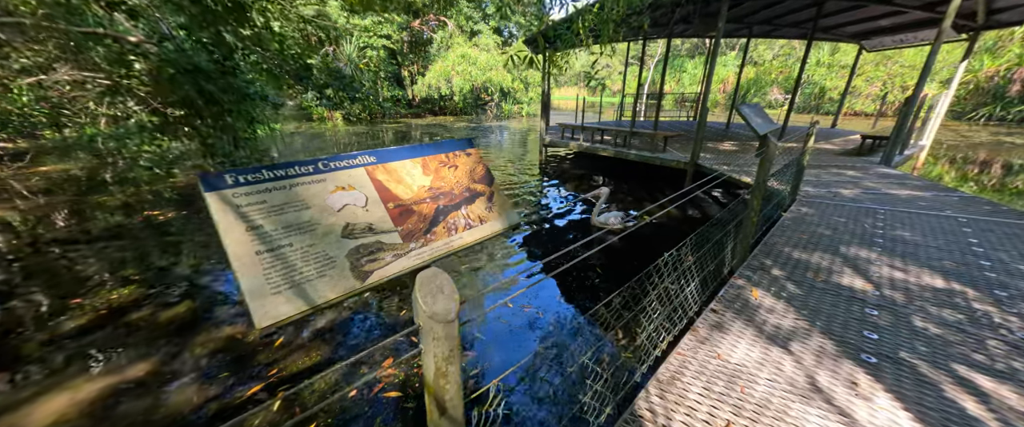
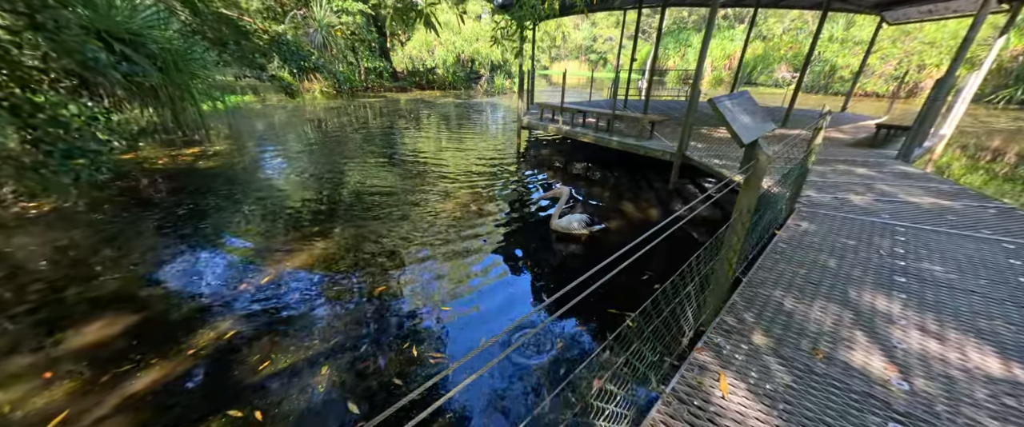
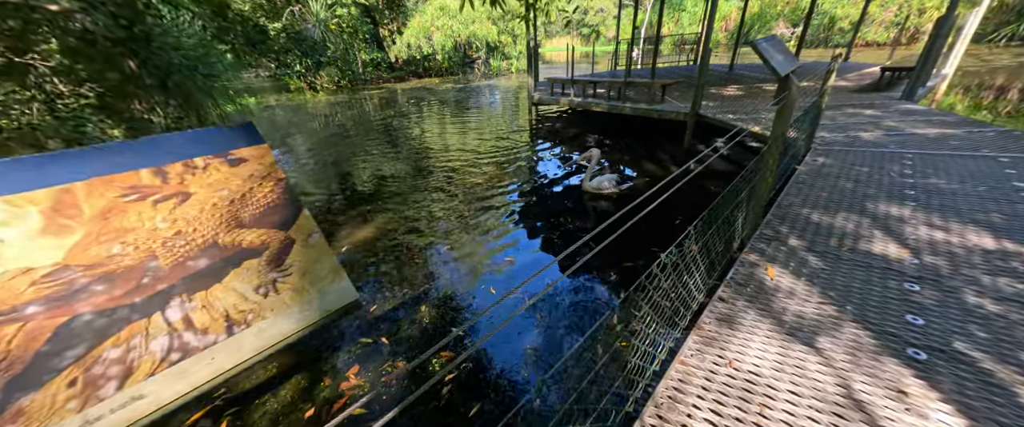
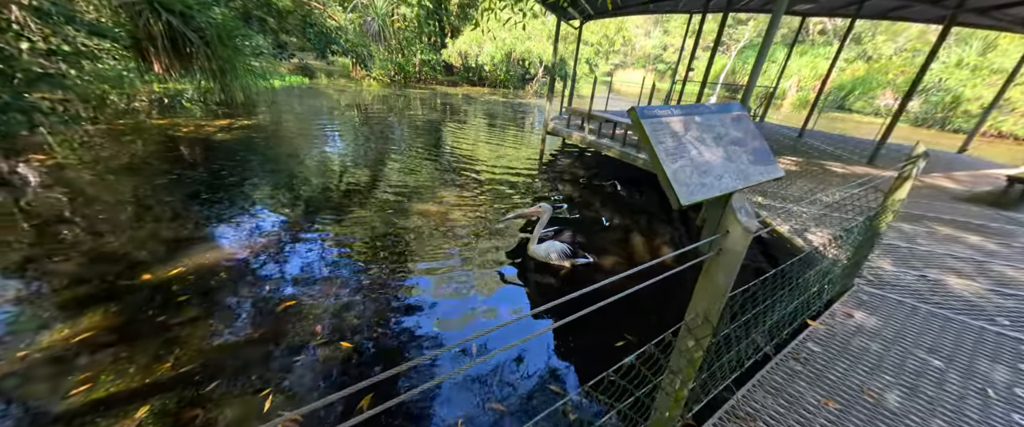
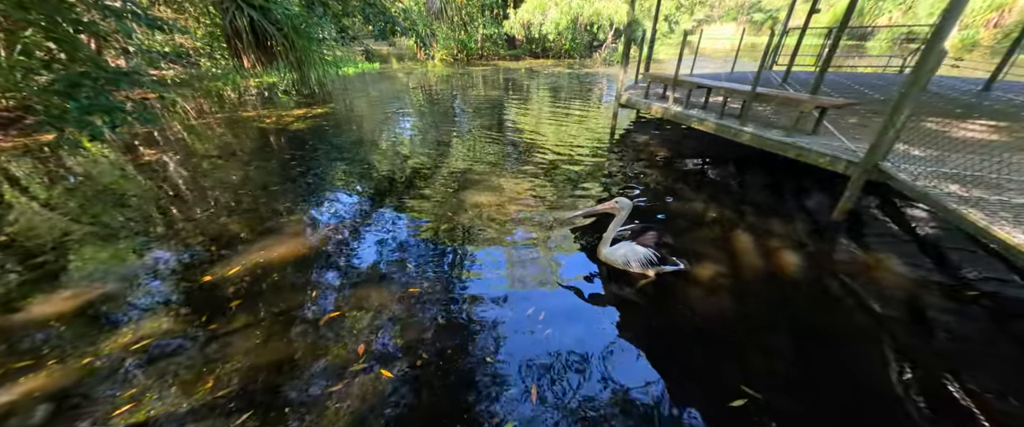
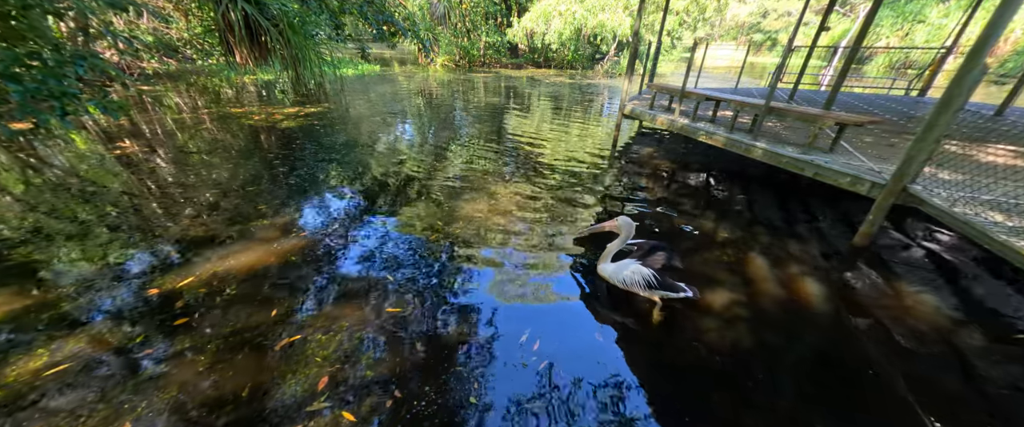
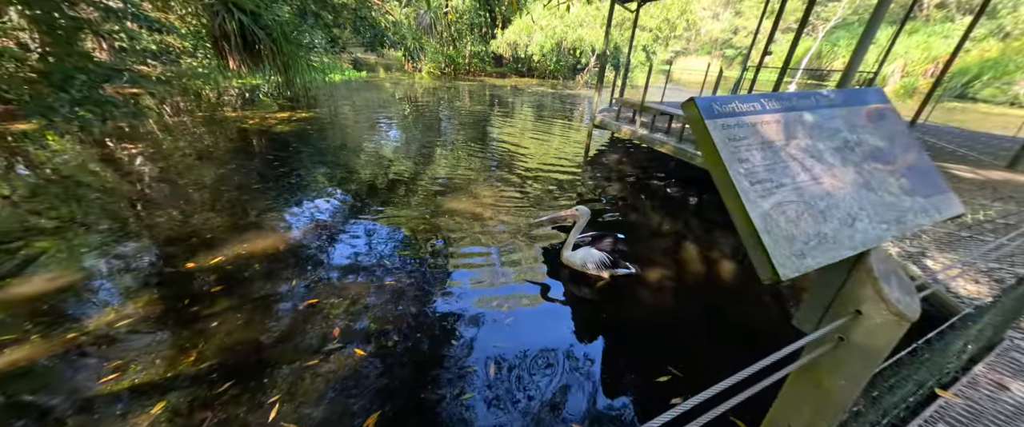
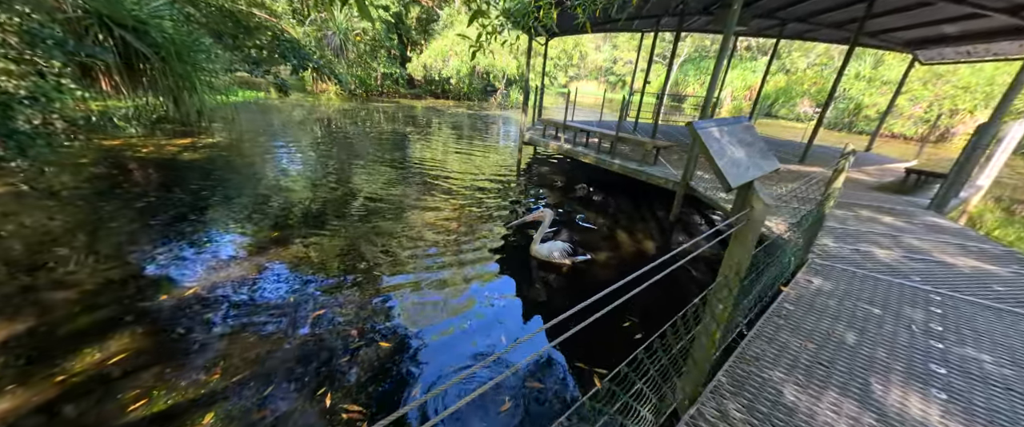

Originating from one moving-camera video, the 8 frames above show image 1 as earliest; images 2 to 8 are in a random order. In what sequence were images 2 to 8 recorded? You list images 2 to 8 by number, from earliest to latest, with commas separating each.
3, 2, 8, 4, 7, 5, 6
